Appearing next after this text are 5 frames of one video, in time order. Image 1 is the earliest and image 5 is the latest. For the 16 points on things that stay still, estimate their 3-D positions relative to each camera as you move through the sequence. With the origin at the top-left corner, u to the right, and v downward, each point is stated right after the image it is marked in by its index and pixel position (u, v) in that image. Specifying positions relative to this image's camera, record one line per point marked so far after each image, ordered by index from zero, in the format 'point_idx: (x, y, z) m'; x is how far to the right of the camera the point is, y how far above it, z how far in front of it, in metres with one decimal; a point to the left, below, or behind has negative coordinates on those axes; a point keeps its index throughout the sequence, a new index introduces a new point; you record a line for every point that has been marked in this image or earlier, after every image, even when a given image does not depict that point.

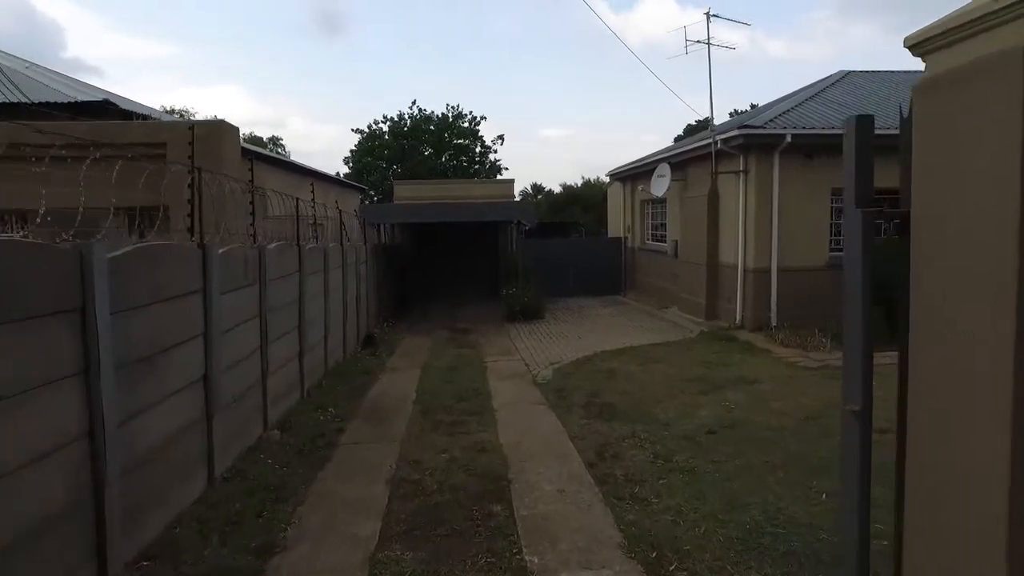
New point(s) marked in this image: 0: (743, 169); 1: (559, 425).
0: (+3.3, +1.7, +9.9) m
1: (+0.3, -1.0, +5.1) m
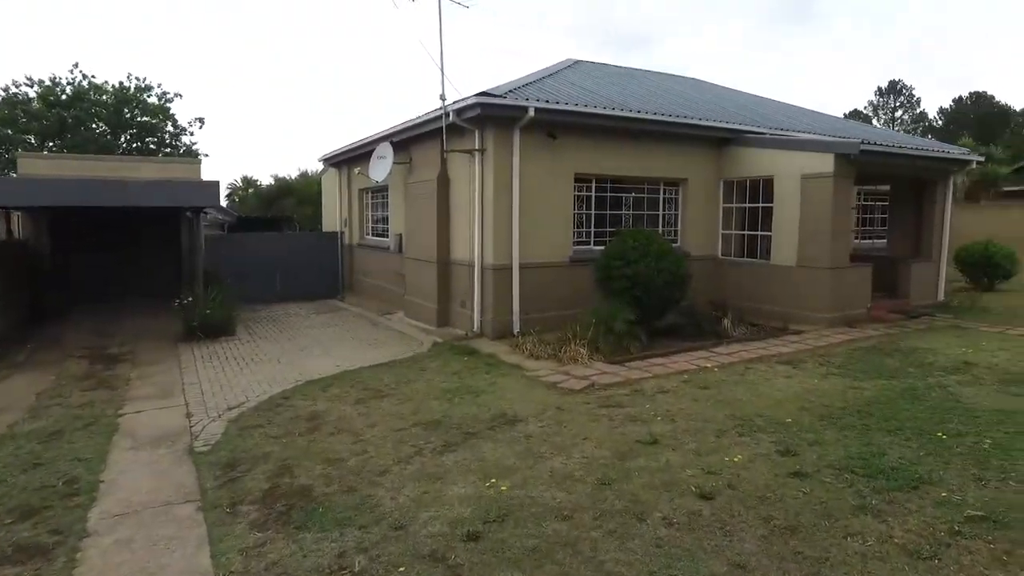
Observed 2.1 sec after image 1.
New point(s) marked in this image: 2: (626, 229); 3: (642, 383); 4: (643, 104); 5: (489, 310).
0: (-0.4, +1.7, +8.3) m
1: (-1.2, -1.1, +2.8) m
2: (+1.3, +0.7, +8.2) m
3: (+1.0, -0.8, +5.5) m
4: (+1.8, +2.5, +9.5) m
5: (-0.3, -0.3, +8.3) m
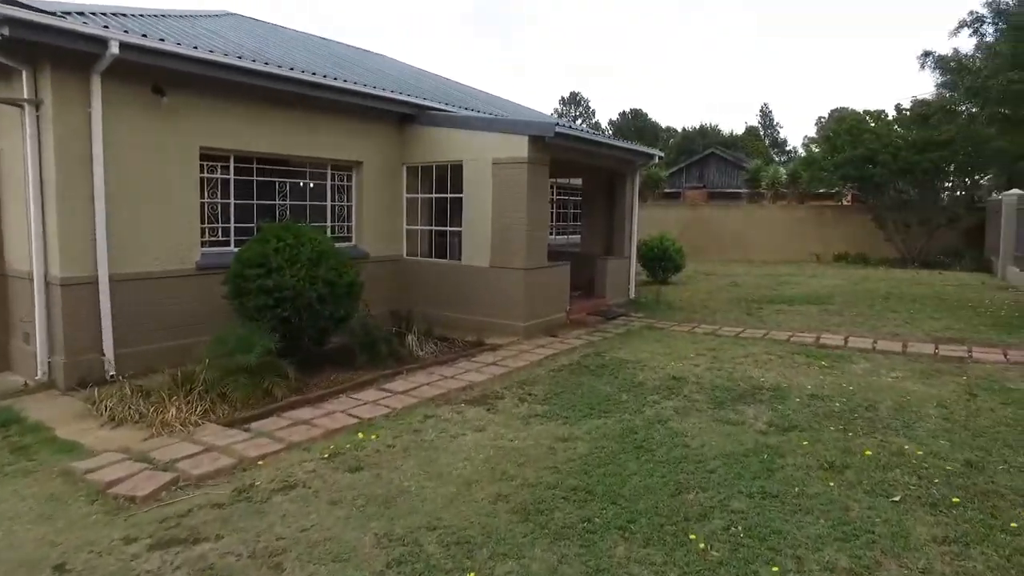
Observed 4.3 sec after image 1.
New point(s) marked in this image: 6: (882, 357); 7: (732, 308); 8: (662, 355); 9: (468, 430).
0: (-3.8, +1.5, +5.4) m
1: (-2.2, -1.3, 0.0) m
2: (-2.1, +0.6, +6.0) m
3: (-1.3, -0.9, +3.4) m
4: (-2.3, +2.4, +7.3) m
5: (-3.6, -0.5, +5.5) m
6: (+3.5, -0.7, +6.5) m
7: (+3.1, -0.3, +9.8) m
8: (+1.4, -0.6, +6.3) m
9: (-0.3, -0.8, +4.1) m
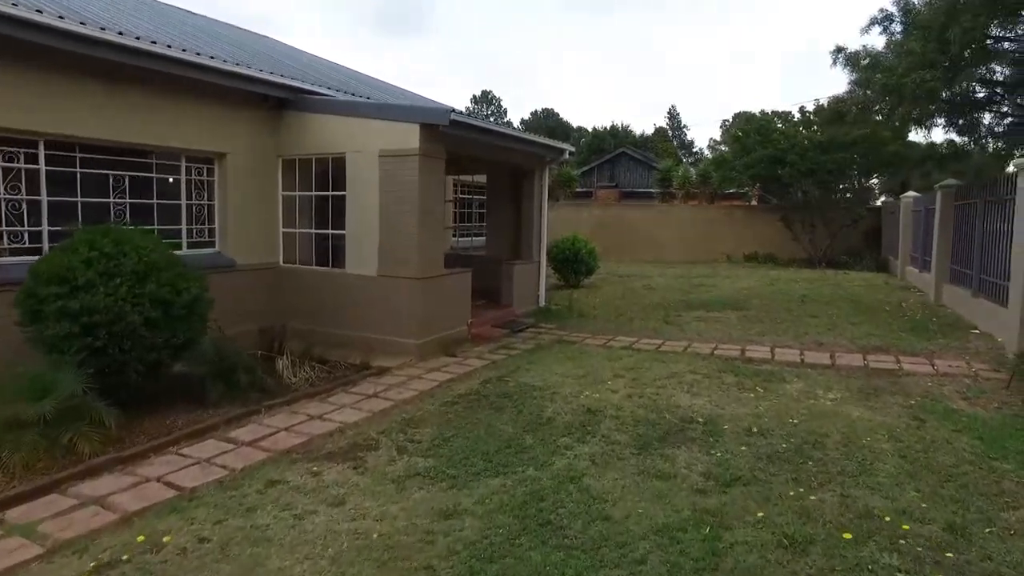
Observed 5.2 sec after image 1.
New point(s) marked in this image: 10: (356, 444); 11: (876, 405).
0: (-4.6, +1.3, +3.9) m
1: (-2.3, -1.5, -1.2) m
2: (-2.9, +0.4, +4.7) m
3: (-1.7, -1.0, +2.3) m
4: (-3.3, +2.3, +6.0) m
5: (-4.3, -0.6, +4.0) m
6: (+2.6, -0.7, +5.9) m
7: (+1.8, -0.4, +9.2) m
8: (+0.5, -0.7, +5.4) m
9: (-0.8, -0.9, +3.1) m
10: (-0.9, -0.9, +4.0) m
11: (+2.5, -0.8, +4.8) m
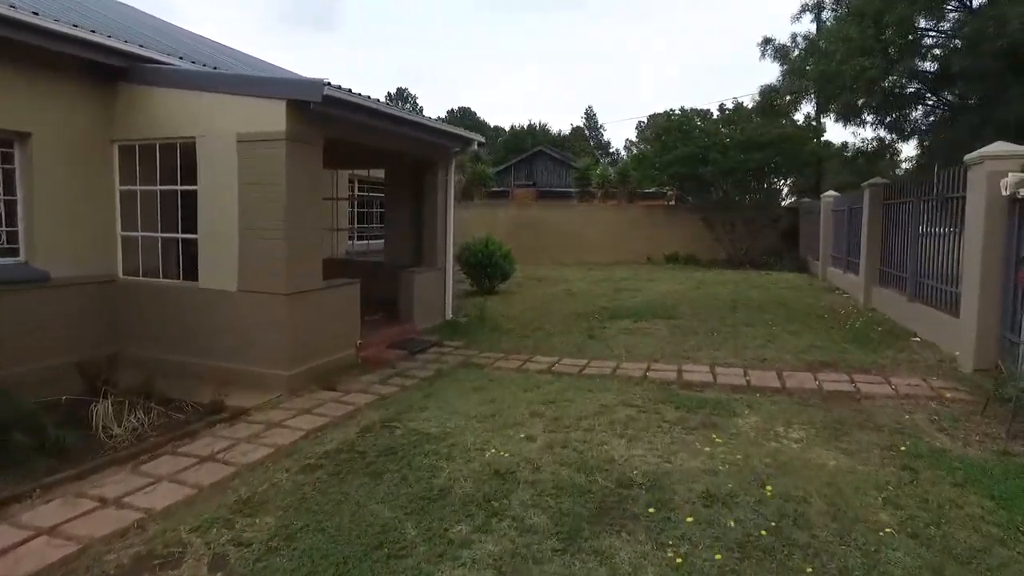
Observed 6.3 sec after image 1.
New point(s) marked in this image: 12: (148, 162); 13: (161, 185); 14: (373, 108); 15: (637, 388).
0: (-5.1, +1.2, +2.2) m
1: (-2.2, -1.6, -2.7) m
2: (-3.5, +0.3, +3.2) m
3: (-2.1, -1.2, +0.9) m
4: (-4.1, +2.1, +4.4) m
5: (-4.8, -0.8, +2.3) m
6: (+1.8, -0.8, +5.0) m
7: (+0.7, -0.5, +8.1) m
8: (-0.2, -0.8, +4.3) m
9: (-1.2, -1.1, +1.8) m
10: (-1.4, -1.0, +2.7) m
11: (+1.9, -0.9, +3.9) m
12: (-3.1, +1.1, +5.8) m
13: (-3.0, +0.9, +5.8) m
14: (-1.2, +1.5, +5.9) m
15: (+1.0, -0.8, +5.4) m
